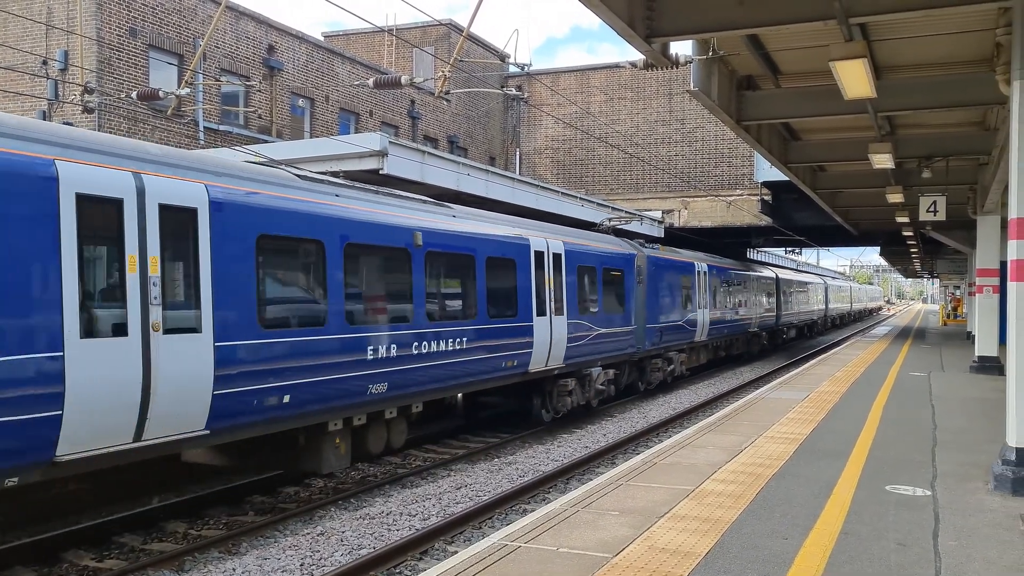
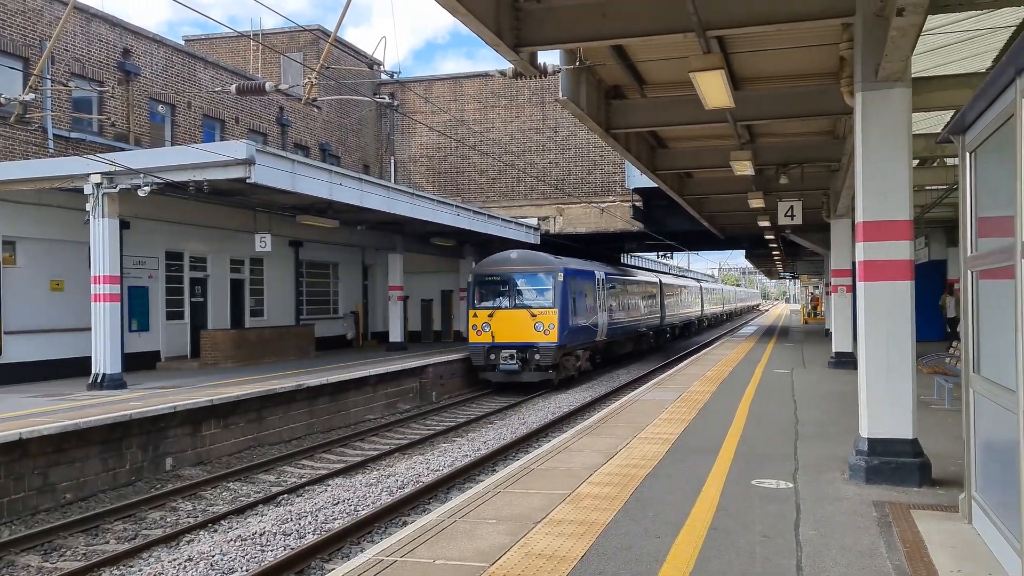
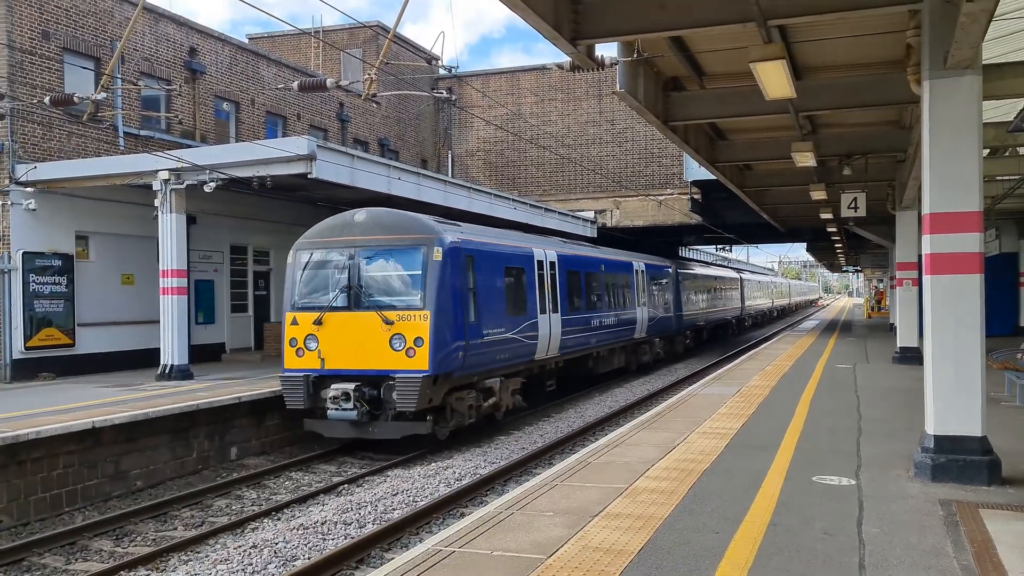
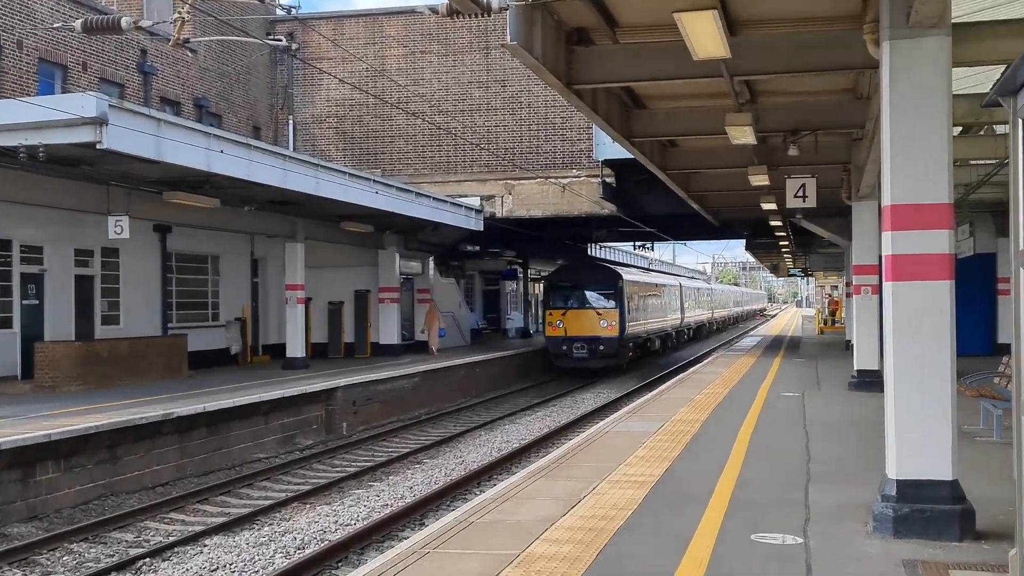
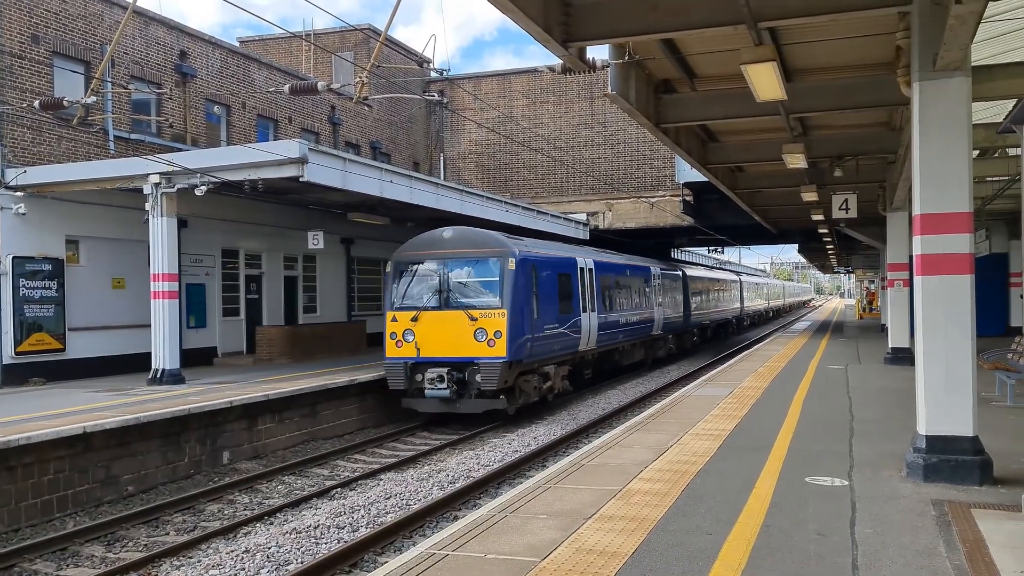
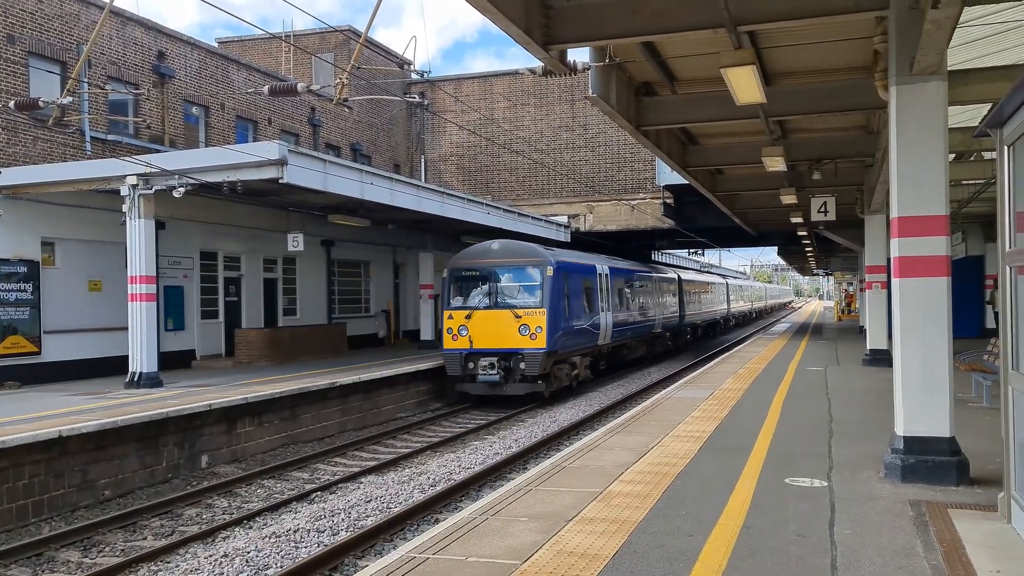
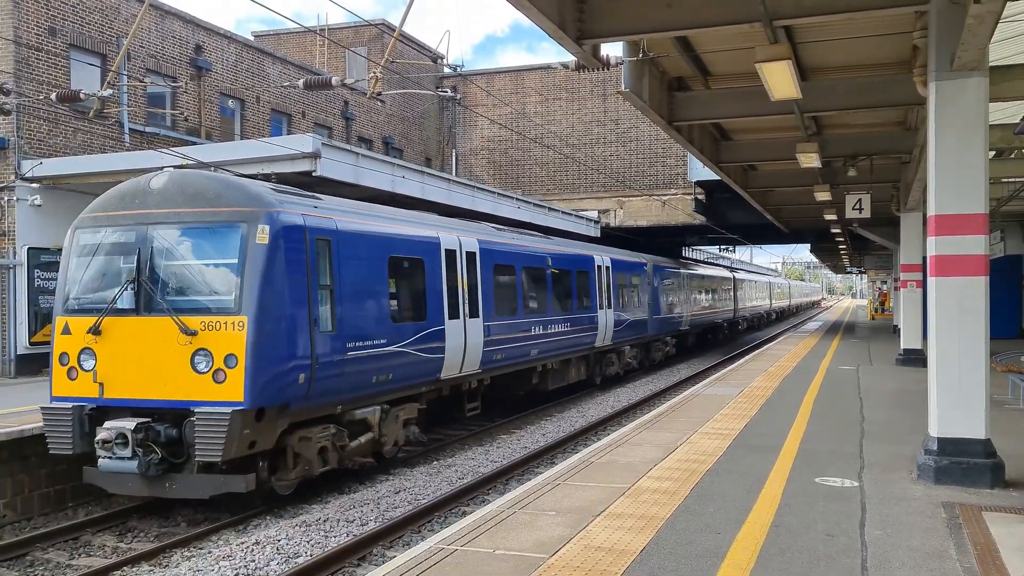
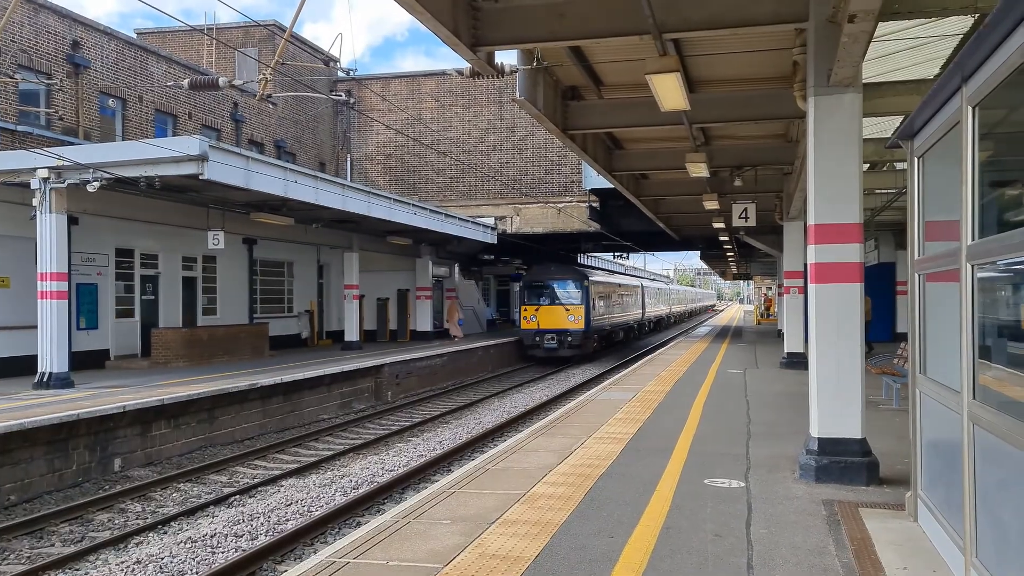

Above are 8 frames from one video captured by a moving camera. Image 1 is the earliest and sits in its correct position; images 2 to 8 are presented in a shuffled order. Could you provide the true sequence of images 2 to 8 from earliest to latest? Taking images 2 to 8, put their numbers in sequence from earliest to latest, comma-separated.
7, 3, 5, 6, 2, 8, 4
